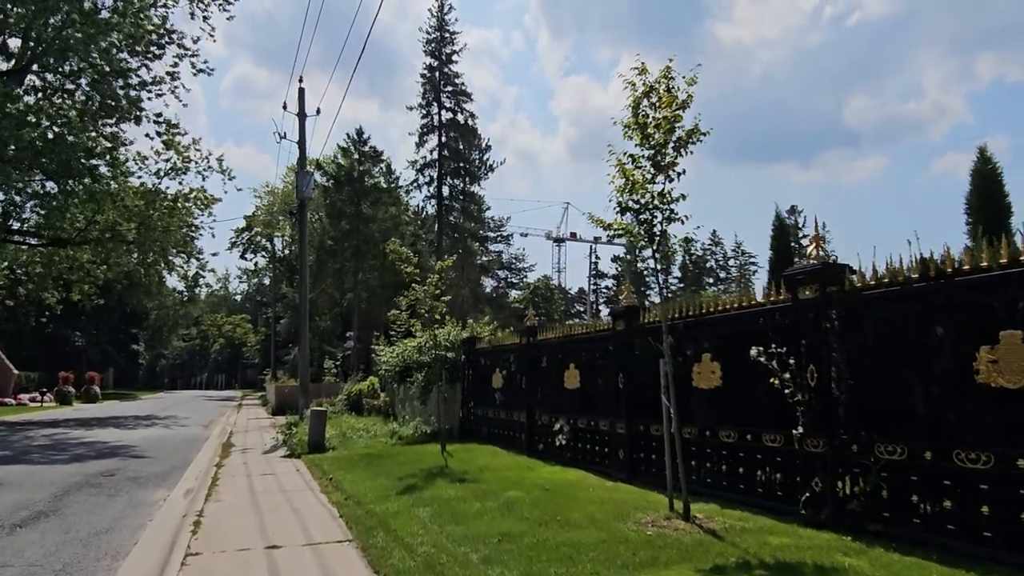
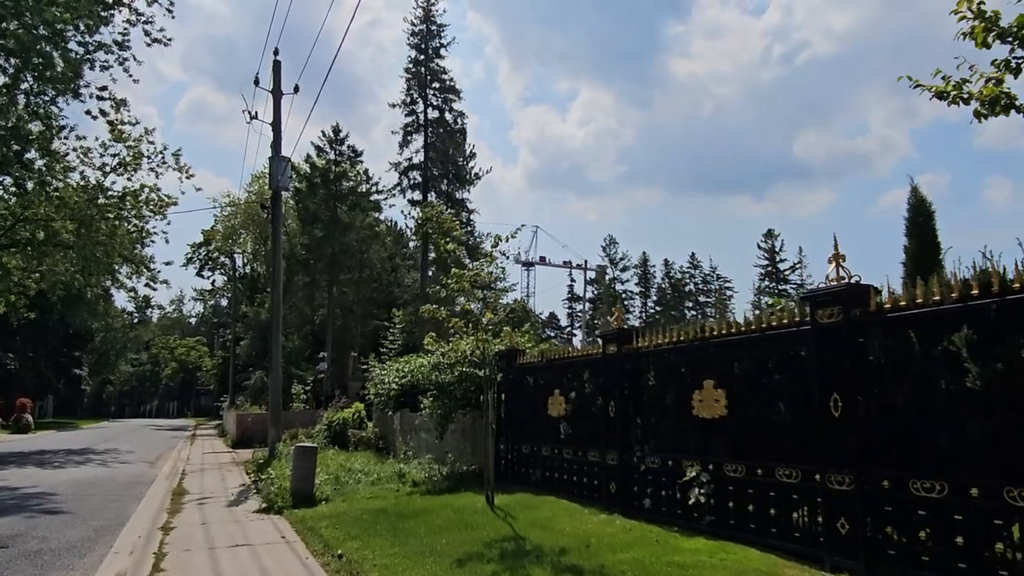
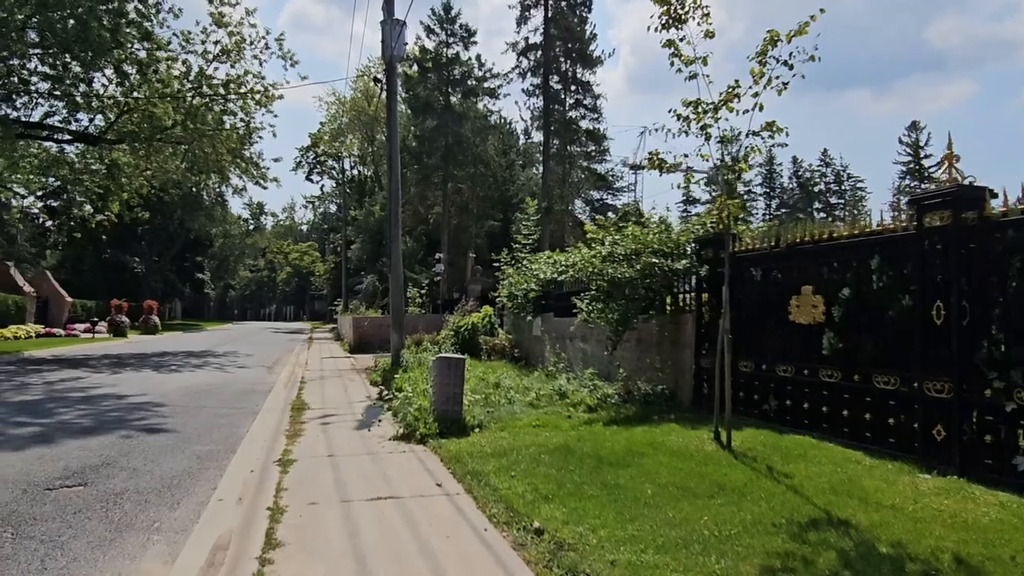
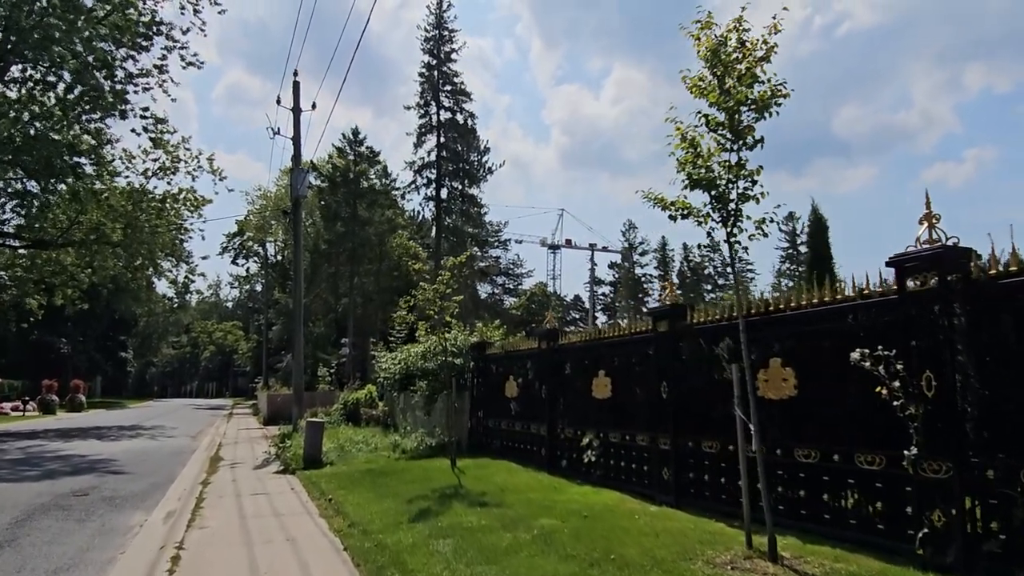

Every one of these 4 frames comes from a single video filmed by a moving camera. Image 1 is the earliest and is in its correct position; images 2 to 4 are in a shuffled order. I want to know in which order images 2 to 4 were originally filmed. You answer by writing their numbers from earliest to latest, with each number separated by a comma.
4, 2, 3
